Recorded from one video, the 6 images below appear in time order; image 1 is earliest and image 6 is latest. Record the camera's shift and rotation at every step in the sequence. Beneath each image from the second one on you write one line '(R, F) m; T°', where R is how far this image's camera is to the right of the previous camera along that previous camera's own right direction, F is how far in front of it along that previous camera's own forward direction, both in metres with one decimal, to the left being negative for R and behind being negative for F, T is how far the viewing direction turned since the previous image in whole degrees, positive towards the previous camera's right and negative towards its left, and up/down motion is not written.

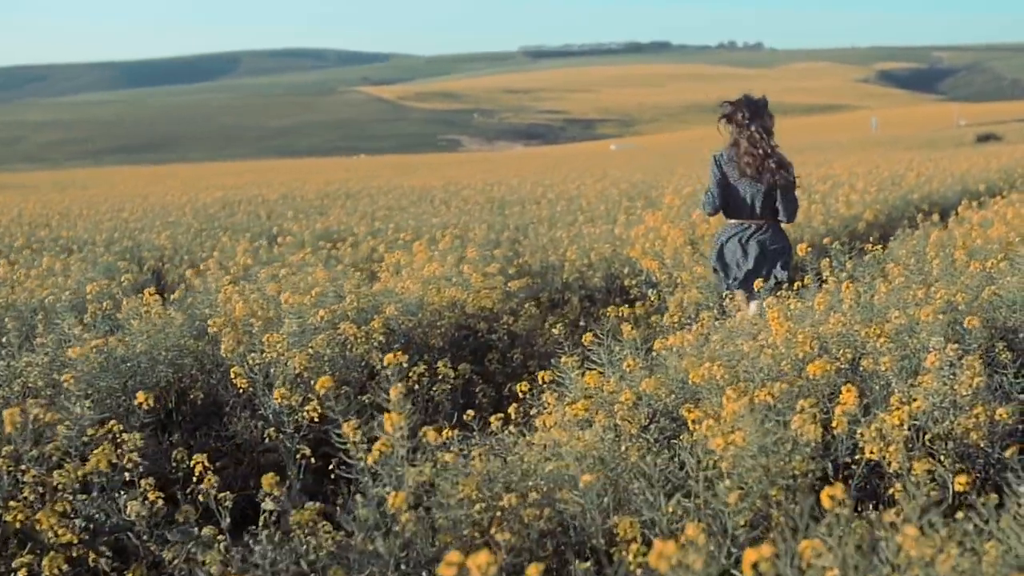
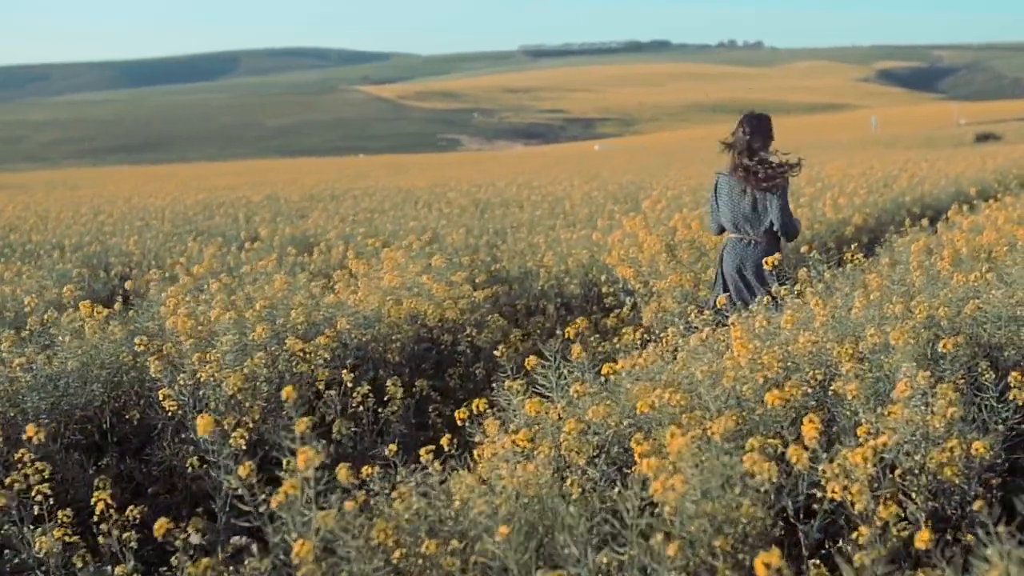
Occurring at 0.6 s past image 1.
(+0.1, +0.3) m; 0°
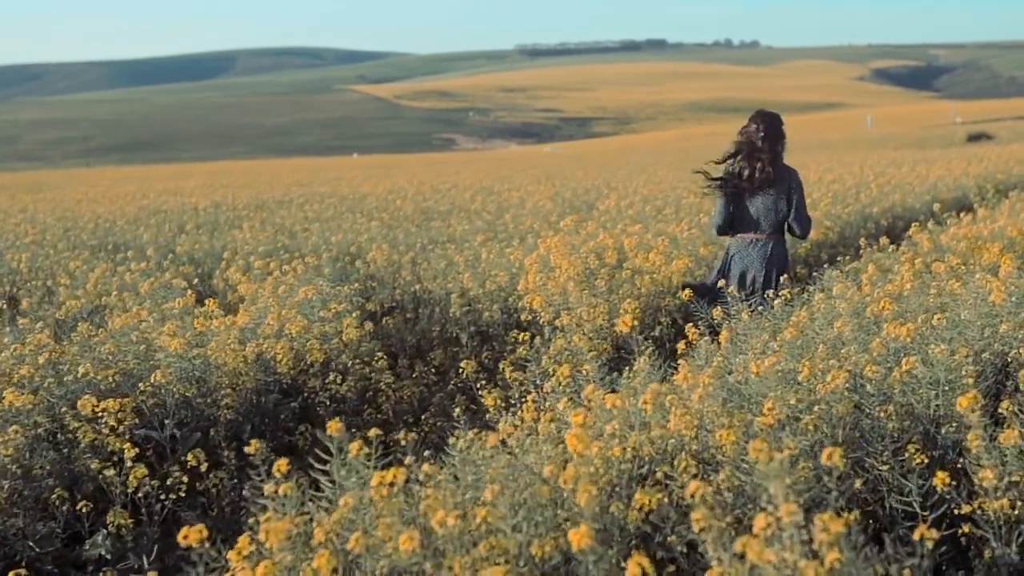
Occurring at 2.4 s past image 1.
(+0.4, +0.9) m; 0°
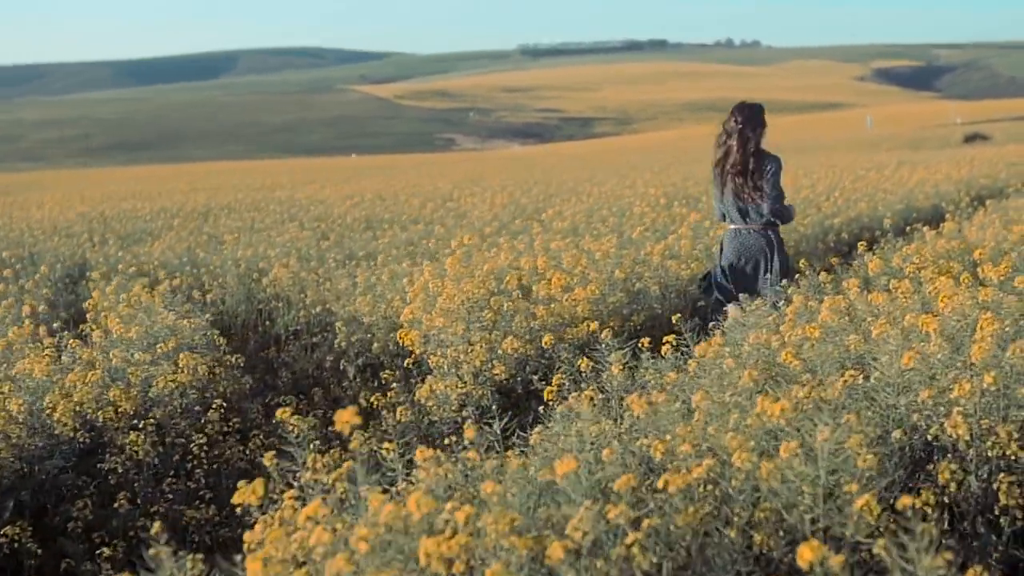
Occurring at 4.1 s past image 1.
(+0.4, +0.9) m; 0°
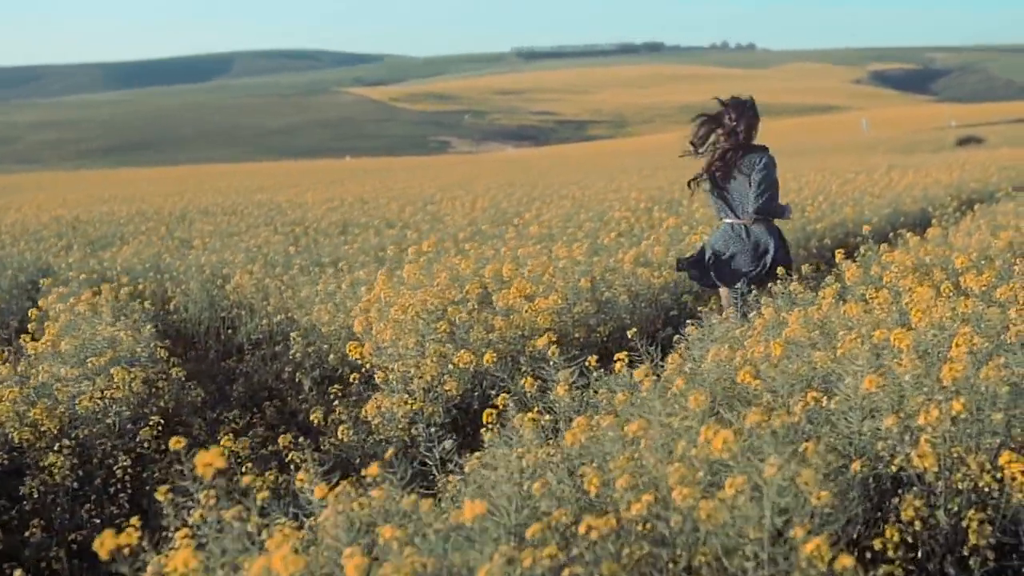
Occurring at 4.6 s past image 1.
(+0.1, +0.3) m; 0°
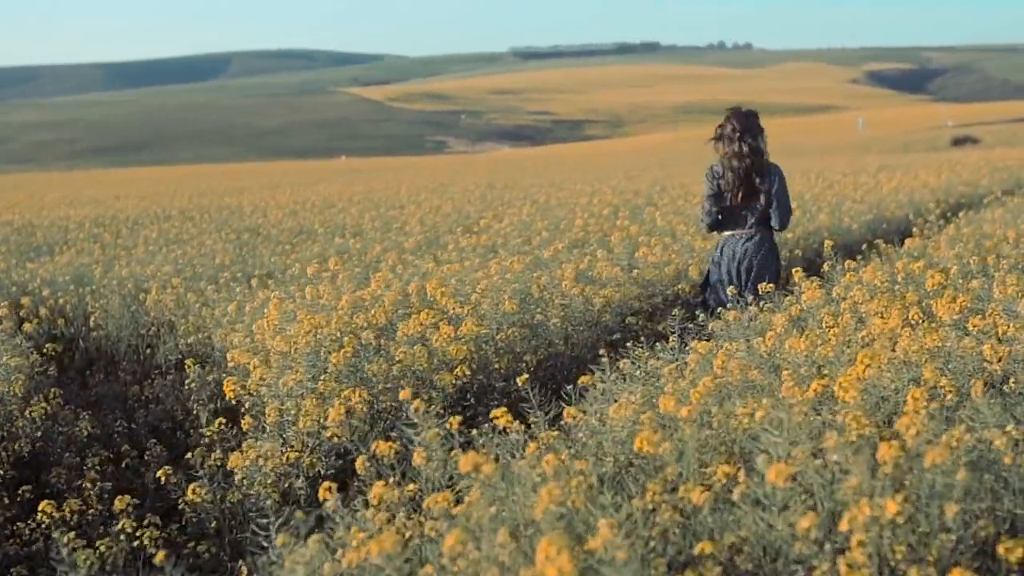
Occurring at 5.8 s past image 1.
(+0.3, +0.6) m; 0°
